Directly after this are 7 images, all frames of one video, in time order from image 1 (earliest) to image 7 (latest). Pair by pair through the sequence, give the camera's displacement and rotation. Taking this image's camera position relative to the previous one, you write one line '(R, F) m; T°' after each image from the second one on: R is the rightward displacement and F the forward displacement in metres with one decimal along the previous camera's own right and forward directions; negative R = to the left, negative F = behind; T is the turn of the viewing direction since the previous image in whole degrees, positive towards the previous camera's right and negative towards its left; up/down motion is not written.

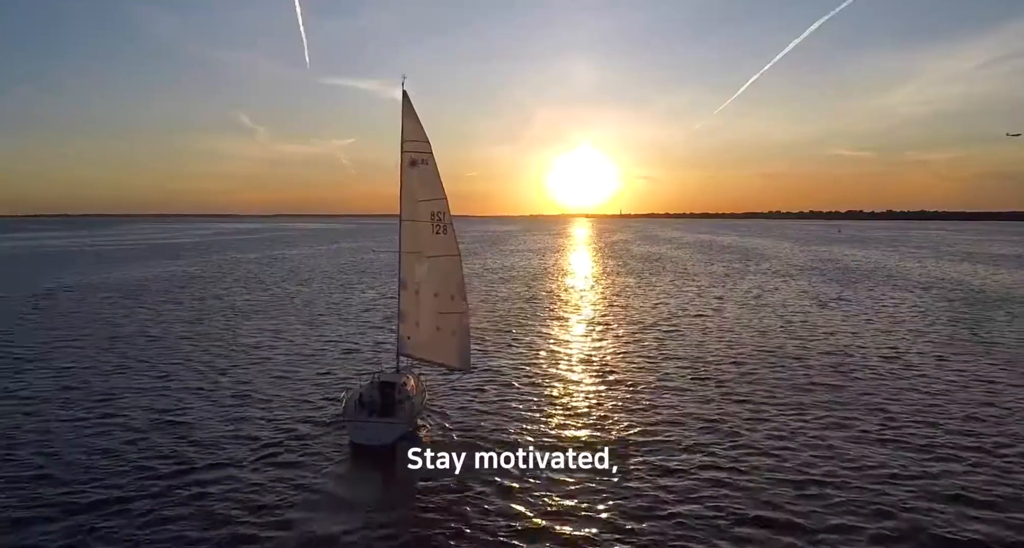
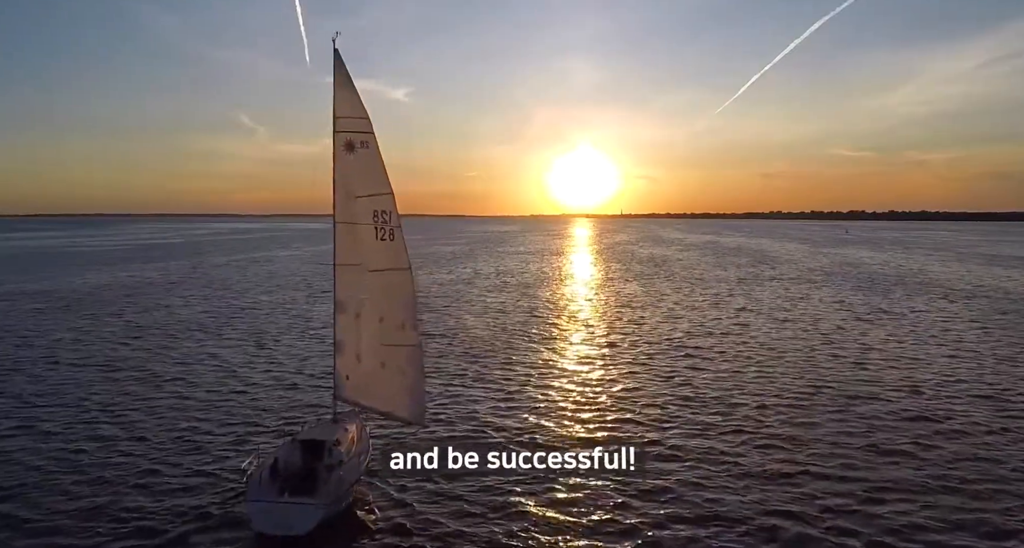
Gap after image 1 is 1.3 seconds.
(+0.6, +5.2) m; 0°
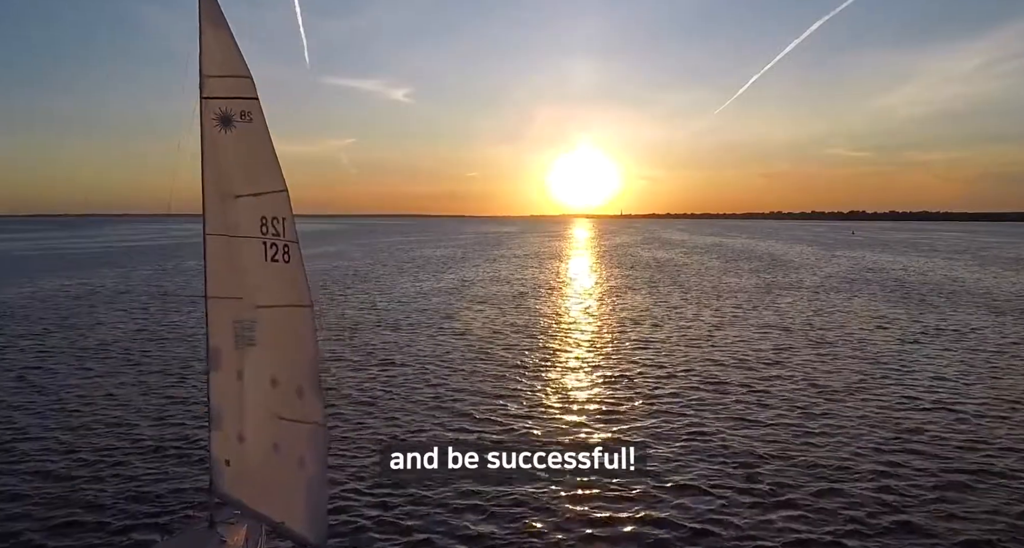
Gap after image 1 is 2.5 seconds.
(+0.6, +5.0) m; 0°
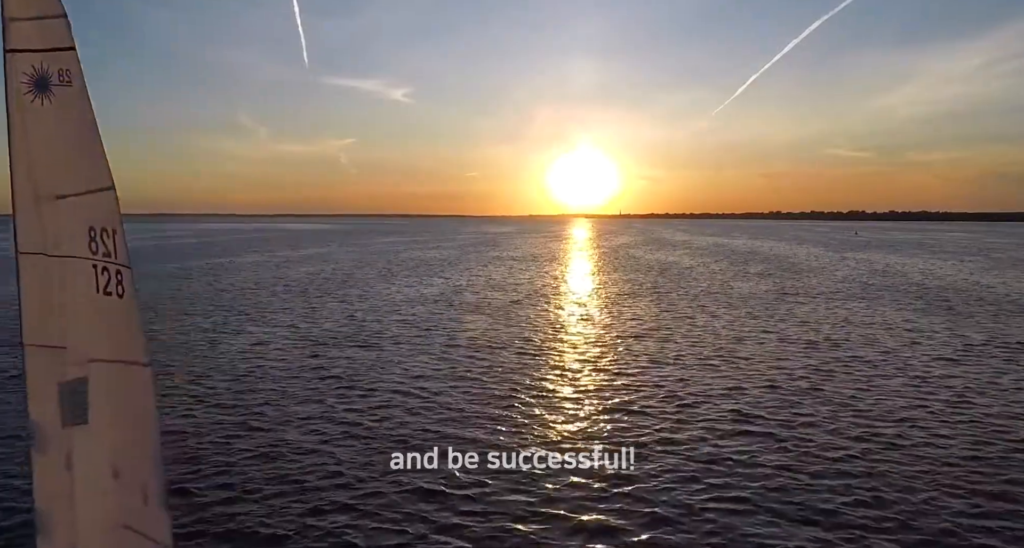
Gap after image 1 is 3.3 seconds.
(+0.4, +3.3) m; 0°
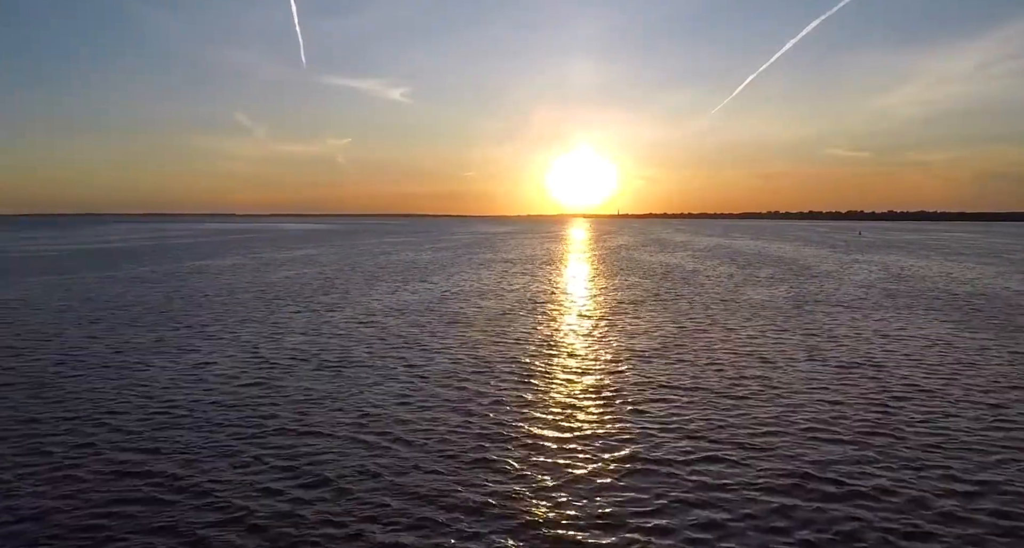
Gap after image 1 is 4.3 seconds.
(+0.4, +3.8) m; 0°
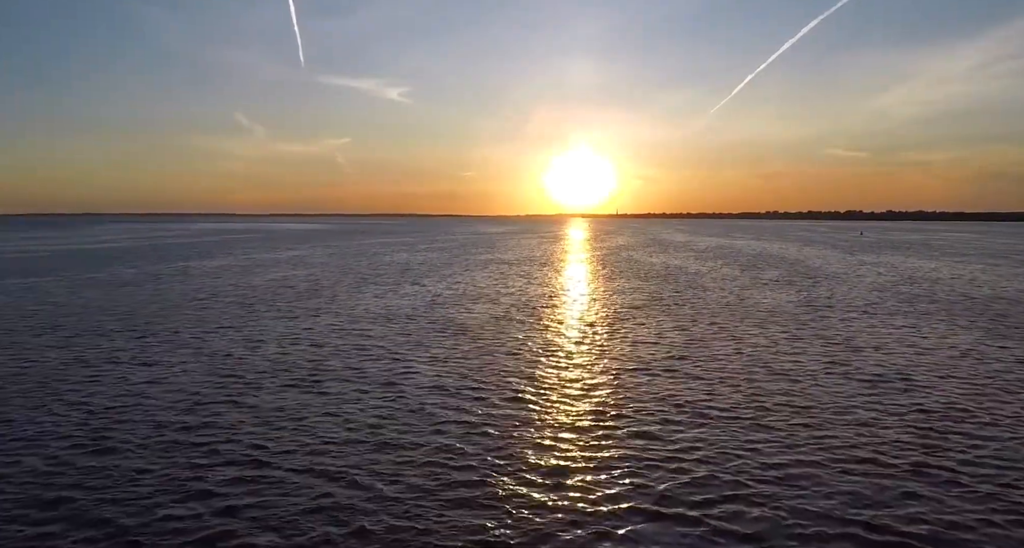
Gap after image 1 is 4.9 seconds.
(+0.3, +2.3) m; 0°
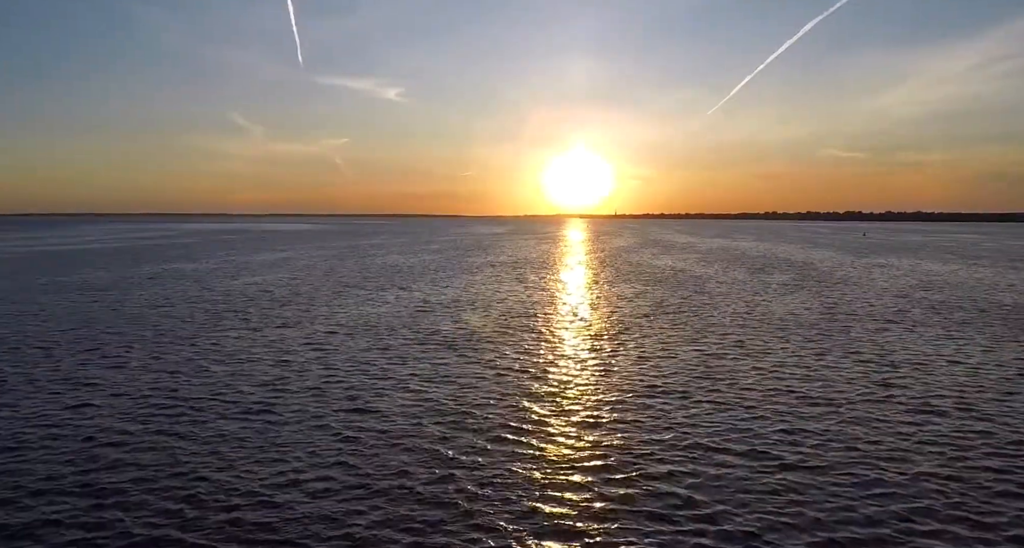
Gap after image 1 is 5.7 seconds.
(+0.3, +3.1) m; 0°
